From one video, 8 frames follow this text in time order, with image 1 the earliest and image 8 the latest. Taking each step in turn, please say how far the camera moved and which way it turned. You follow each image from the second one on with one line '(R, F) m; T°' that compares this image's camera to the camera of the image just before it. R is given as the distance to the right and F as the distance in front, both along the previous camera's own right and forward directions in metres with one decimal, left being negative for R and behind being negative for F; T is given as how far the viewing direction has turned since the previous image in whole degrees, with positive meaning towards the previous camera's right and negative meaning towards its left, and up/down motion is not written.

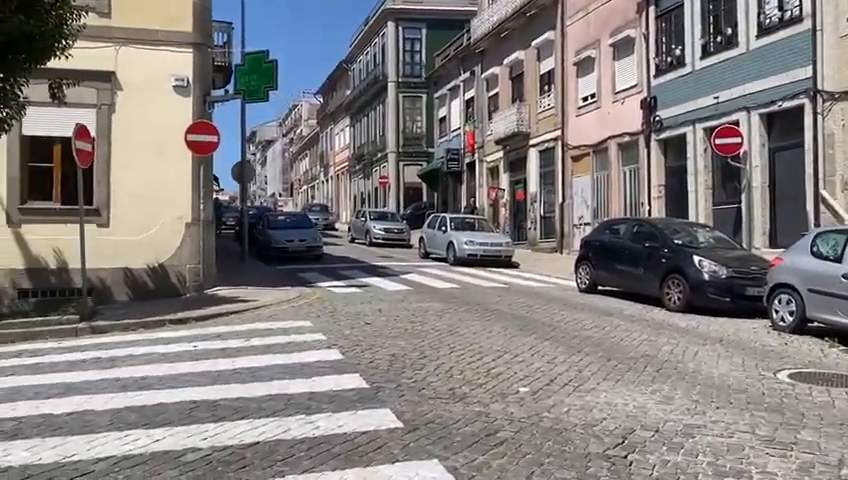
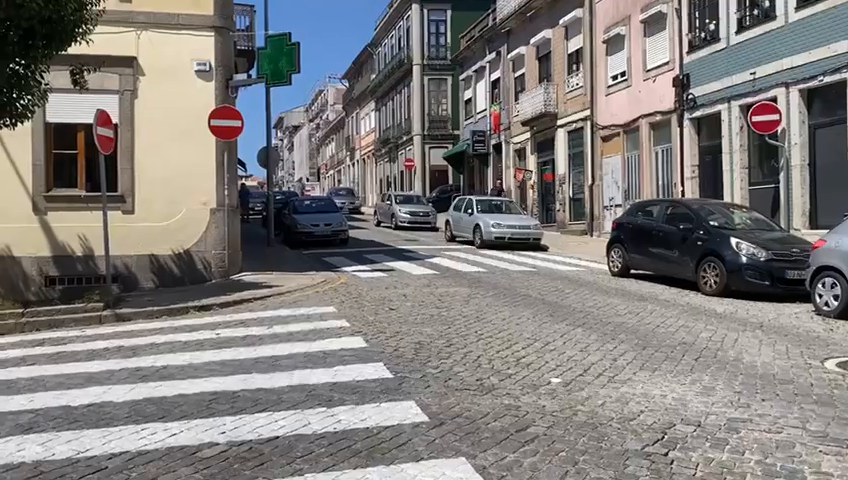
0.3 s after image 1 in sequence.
(0.0, +0.3) m; -2°
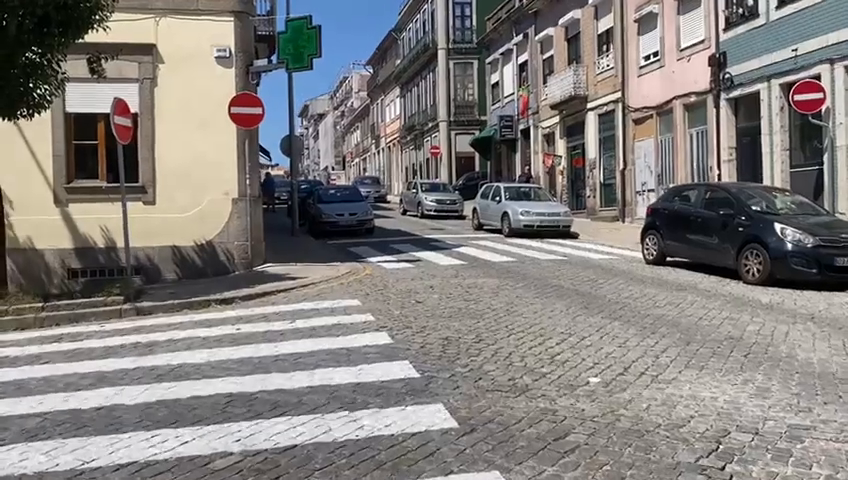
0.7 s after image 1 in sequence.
(0.0, +0.4) m; -2°
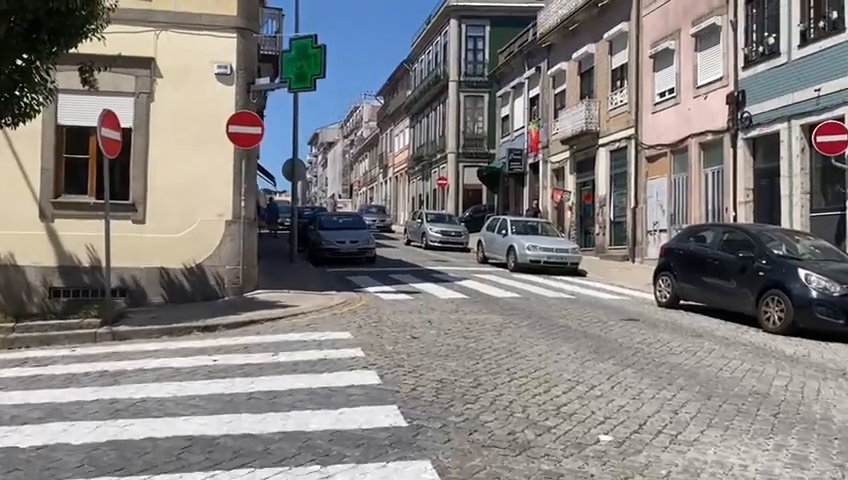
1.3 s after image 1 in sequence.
(+0.1, +0.7) m; -1°
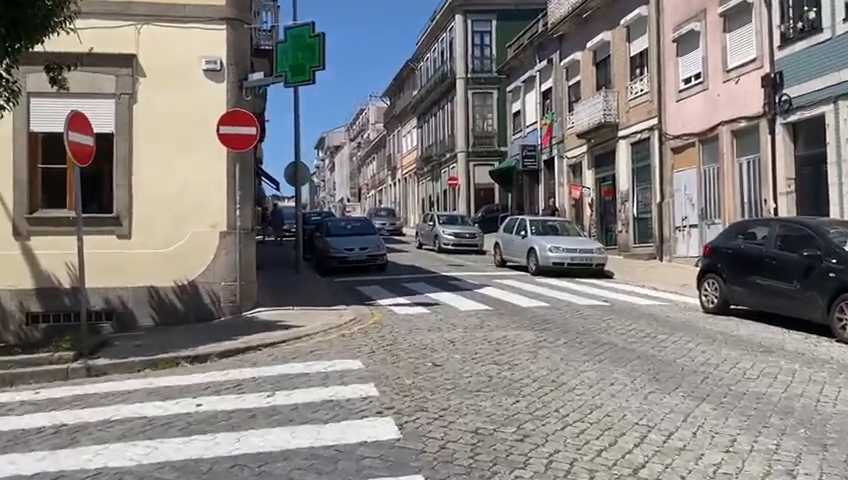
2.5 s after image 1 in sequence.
(-0.1, +1.4) m; -1°
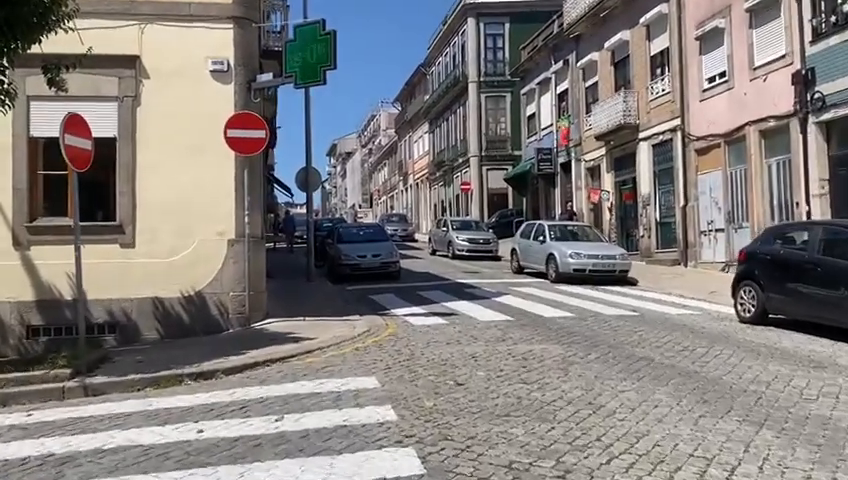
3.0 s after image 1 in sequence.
(-0.1, +0.6) m; -1°
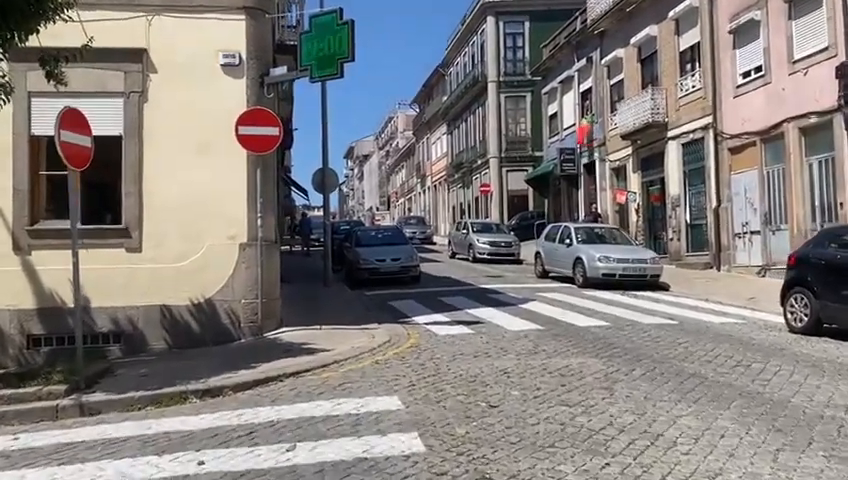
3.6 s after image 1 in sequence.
(-0.1, +0.7) m; -1°
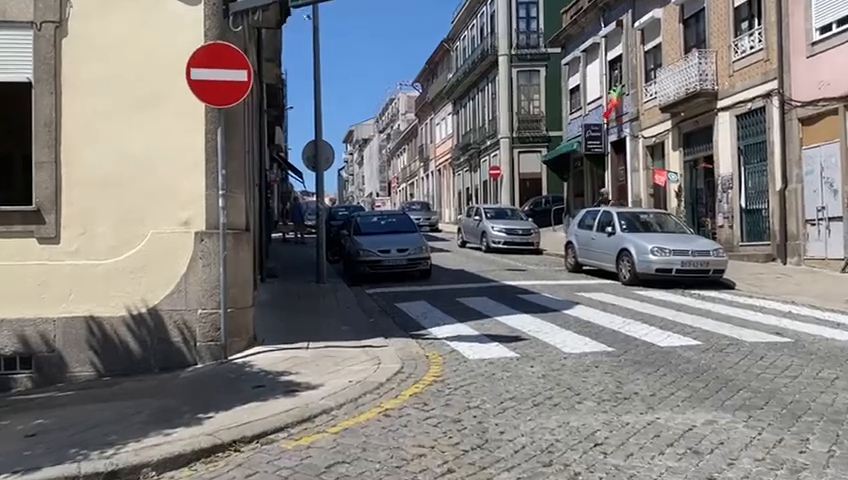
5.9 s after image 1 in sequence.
(-0.3, +3.0) m; 0°
